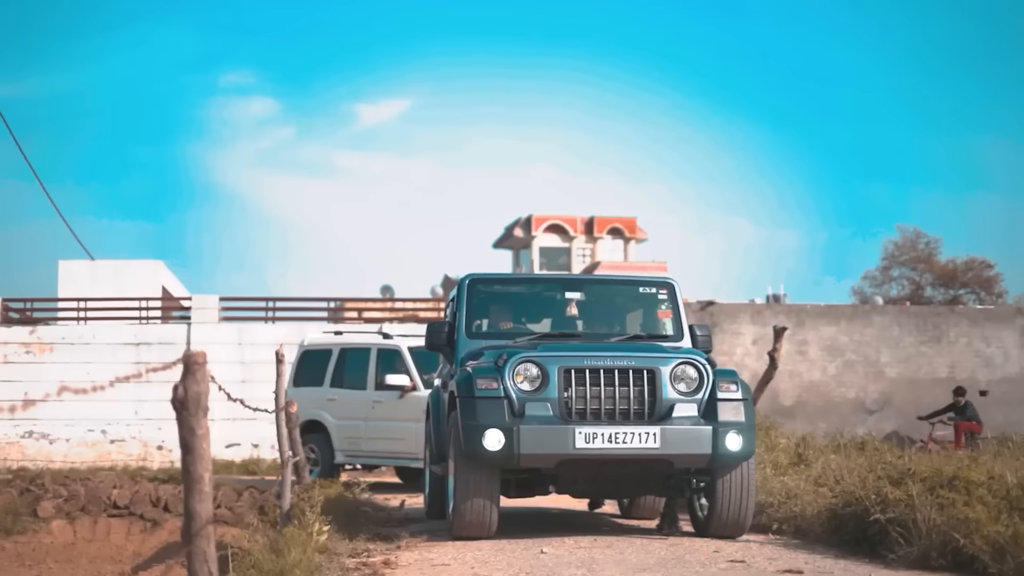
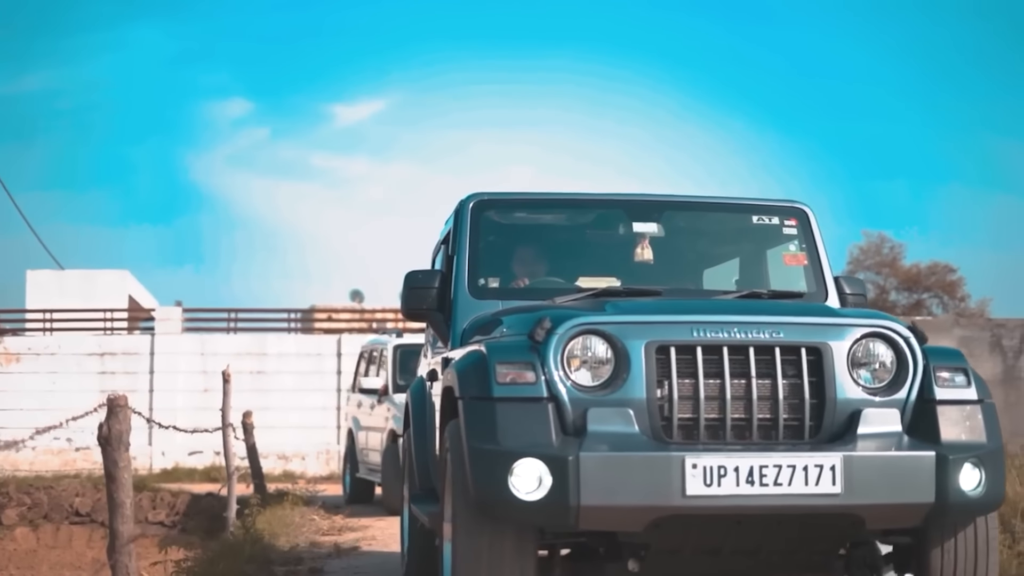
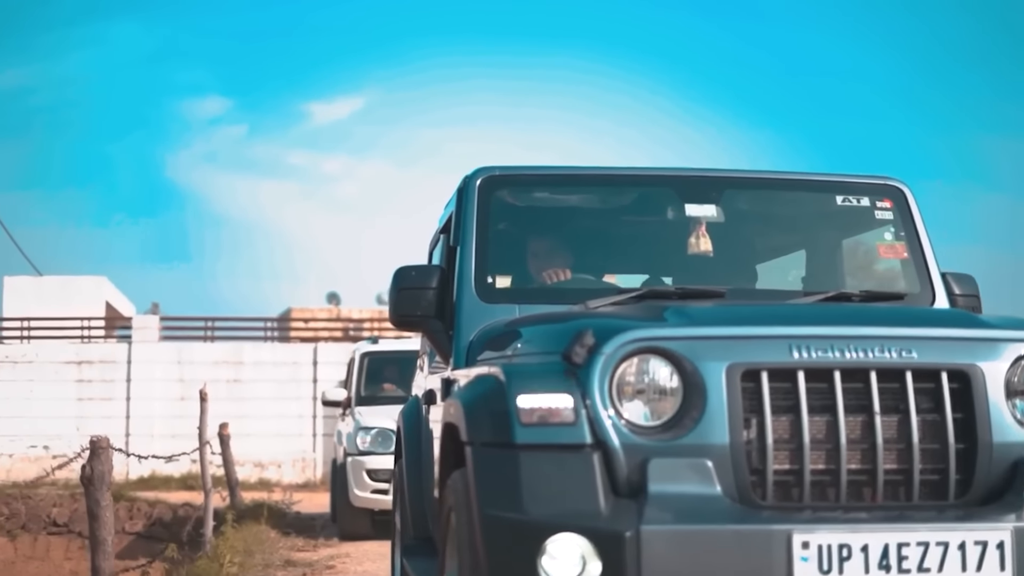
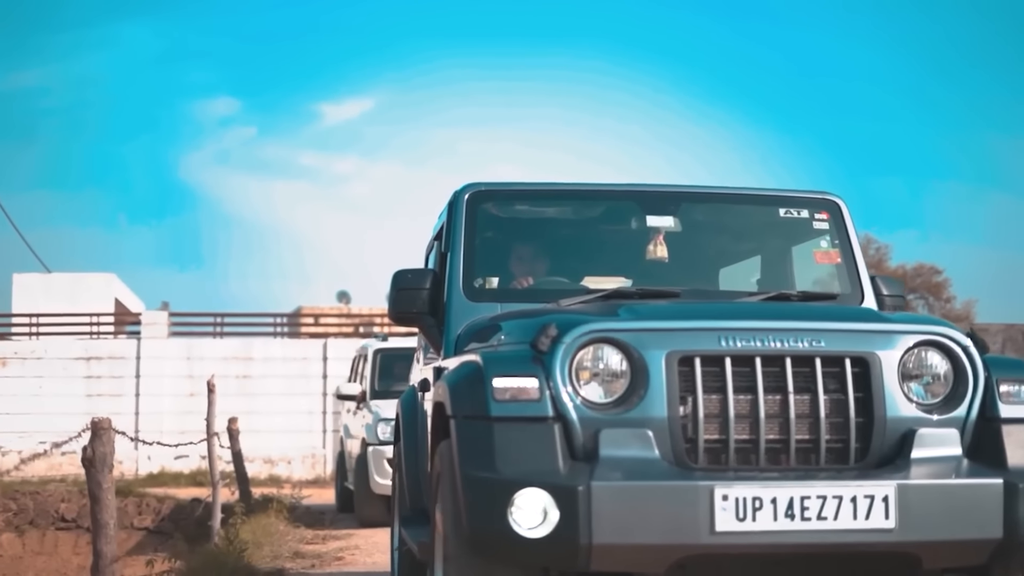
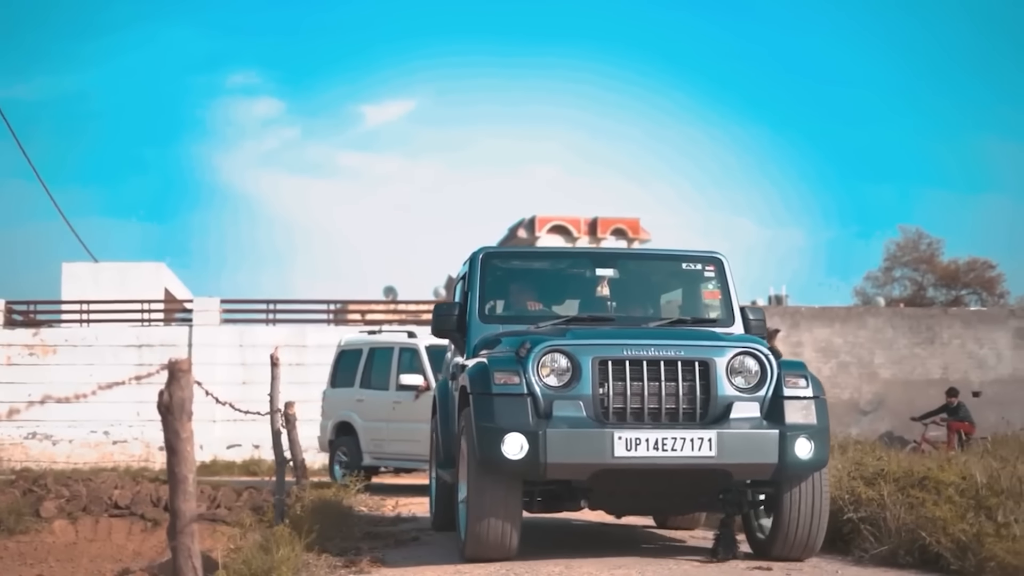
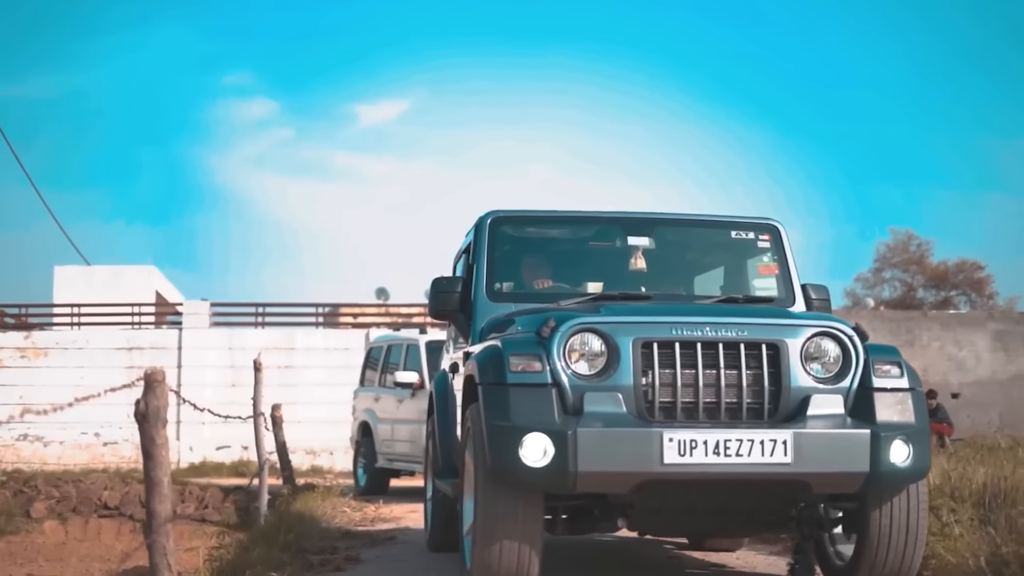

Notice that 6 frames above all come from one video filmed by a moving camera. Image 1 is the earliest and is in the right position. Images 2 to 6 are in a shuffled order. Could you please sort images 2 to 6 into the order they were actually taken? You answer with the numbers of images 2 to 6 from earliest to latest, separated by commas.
5, 6, 2, 4, 3
